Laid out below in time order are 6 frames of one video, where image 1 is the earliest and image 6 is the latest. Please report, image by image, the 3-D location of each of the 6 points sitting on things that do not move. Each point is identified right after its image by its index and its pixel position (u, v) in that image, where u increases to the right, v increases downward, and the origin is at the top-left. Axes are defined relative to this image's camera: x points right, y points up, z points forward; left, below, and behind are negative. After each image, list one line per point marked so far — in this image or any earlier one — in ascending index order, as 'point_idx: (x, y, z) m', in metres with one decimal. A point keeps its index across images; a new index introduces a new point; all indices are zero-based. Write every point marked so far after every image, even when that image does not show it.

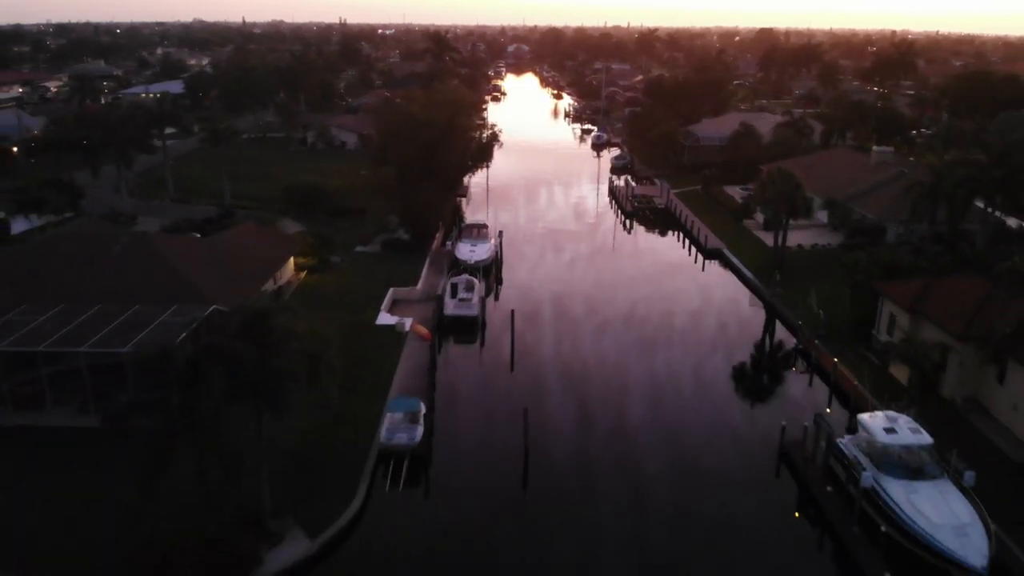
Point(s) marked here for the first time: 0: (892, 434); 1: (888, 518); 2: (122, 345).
0: (+8.6, -3.2, +17.1) m
1: (+7.8, -4.7, +16.0) m
2: (-9.8, -1.3, +19.4) m
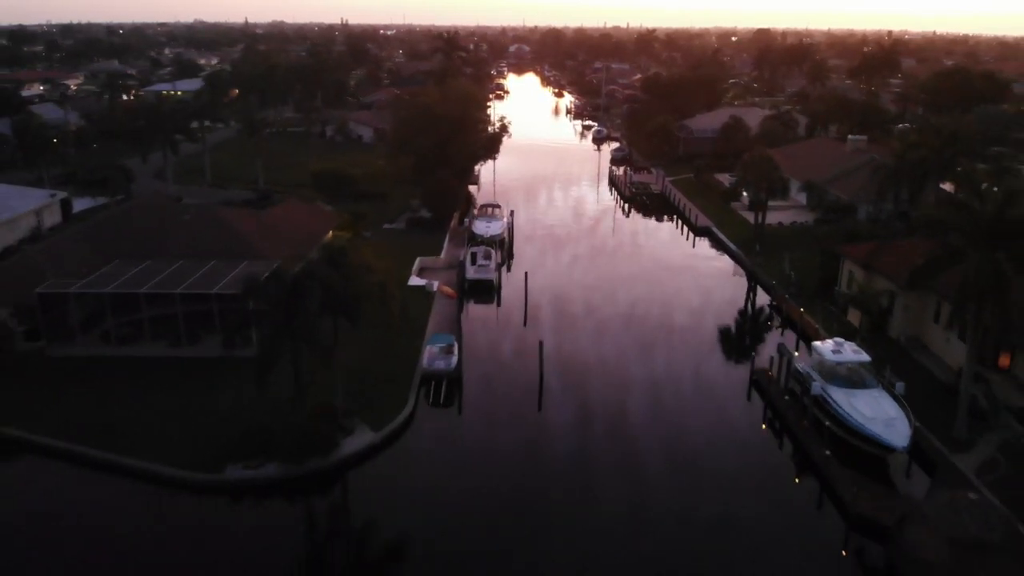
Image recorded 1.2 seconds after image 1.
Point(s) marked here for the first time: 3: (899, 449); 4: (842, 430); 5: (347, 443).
0: (+9.1, -1.8, +21.1) m
1: (+8.4, -3.3, +19.9) m
2: (-9.2, +0.1, +23.4) m
3: (+9.3, -3.8, +18.2) m
4: (+8.5, -3.6, +19.7) m
5: (-4.2, -3.9, +19.7) m
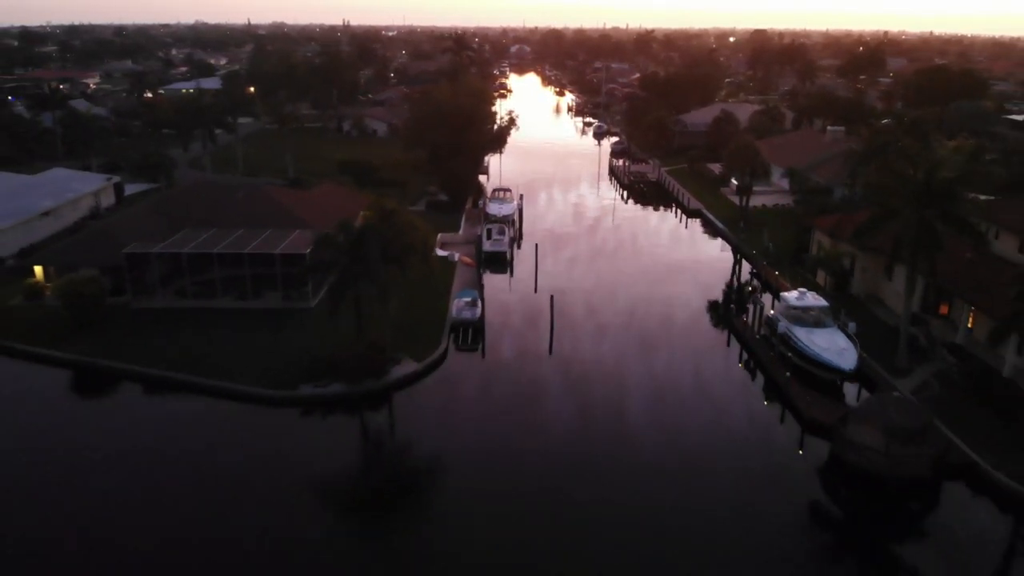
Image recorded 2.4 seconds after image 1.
0: (+9.7, -0.4, +25.2) m
1: (+9.0, -1.9, +24.0) m
2: (-8.7, +1.4, +27.4) m
3: (+9.9, -2.4, +22.2) m
4: (+9.1, -2.2, +23.7) m
5: (-3.6, -2.5, +23.8) m
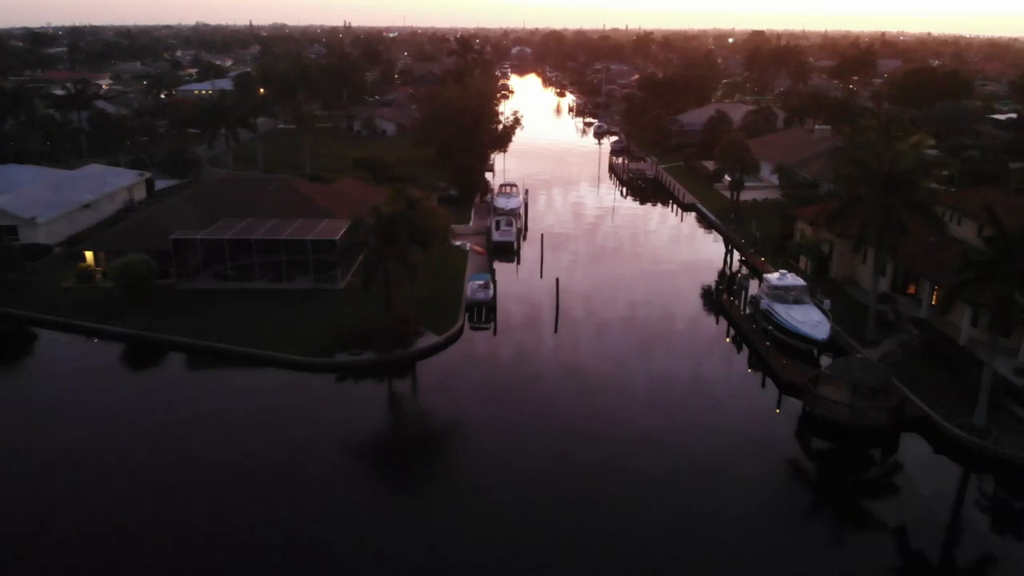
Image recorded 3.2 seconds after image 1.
0: (+10.1, +0.3, +28.0) m
1: (+9.3, -1.2, +26.8) m
2: (-8.3, +2.1, +30.2) m
3: (+10.2, -1.7, +25.1) m
4: (+9.4, -1.5, +26.6) m
5: (-3.2, -1.8, +26.6) m
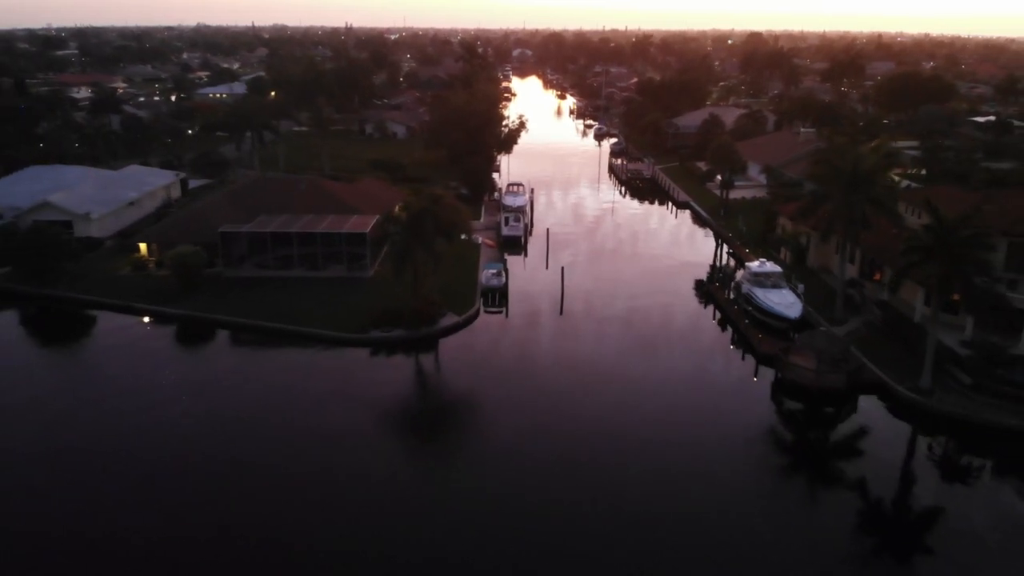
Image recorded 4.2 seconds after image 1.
0: (+10.5, +0.8, +31.6) m
1: (+9.8, -0.7, +30.5) m
2: (-7.9, +2.6, +33.9) m
3: (+10.7, -1.2, +28.7) m
4: (+9.9, -1.0, +30.2) m
5: (-2.8, -1.3, +30.2) m
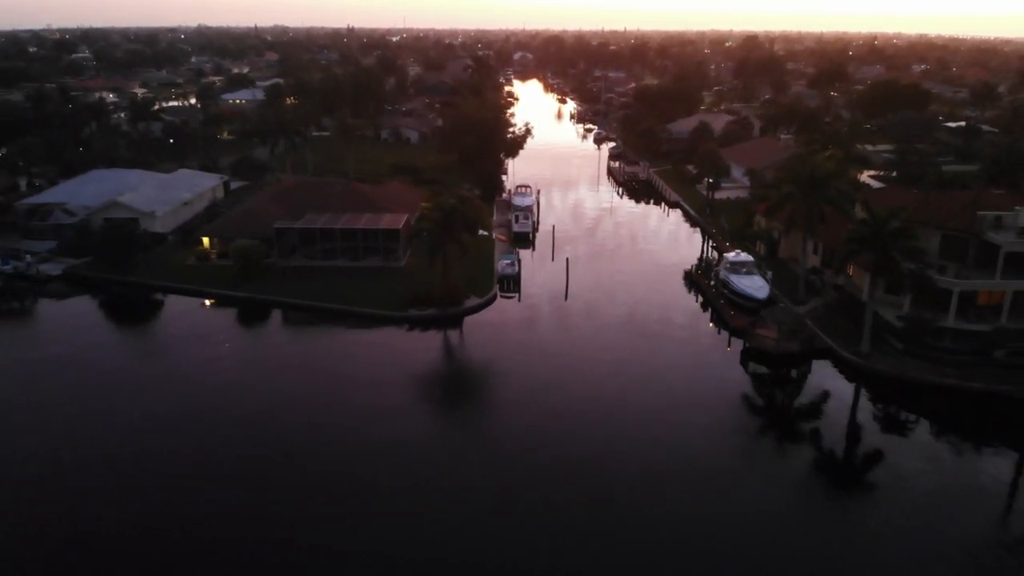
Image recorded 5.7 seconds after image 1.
0: (+11.2, +1.5, +37.2) m
1: (+10.4, 0.0, +36.1) m
2: (-7.2, +3.3, +39.4) m
3: (+11.3, -0.5, +34.3) m
4: (+10.5, -0.3, +35.8) m
5: (-2.1, -0.6, +35.8) m
